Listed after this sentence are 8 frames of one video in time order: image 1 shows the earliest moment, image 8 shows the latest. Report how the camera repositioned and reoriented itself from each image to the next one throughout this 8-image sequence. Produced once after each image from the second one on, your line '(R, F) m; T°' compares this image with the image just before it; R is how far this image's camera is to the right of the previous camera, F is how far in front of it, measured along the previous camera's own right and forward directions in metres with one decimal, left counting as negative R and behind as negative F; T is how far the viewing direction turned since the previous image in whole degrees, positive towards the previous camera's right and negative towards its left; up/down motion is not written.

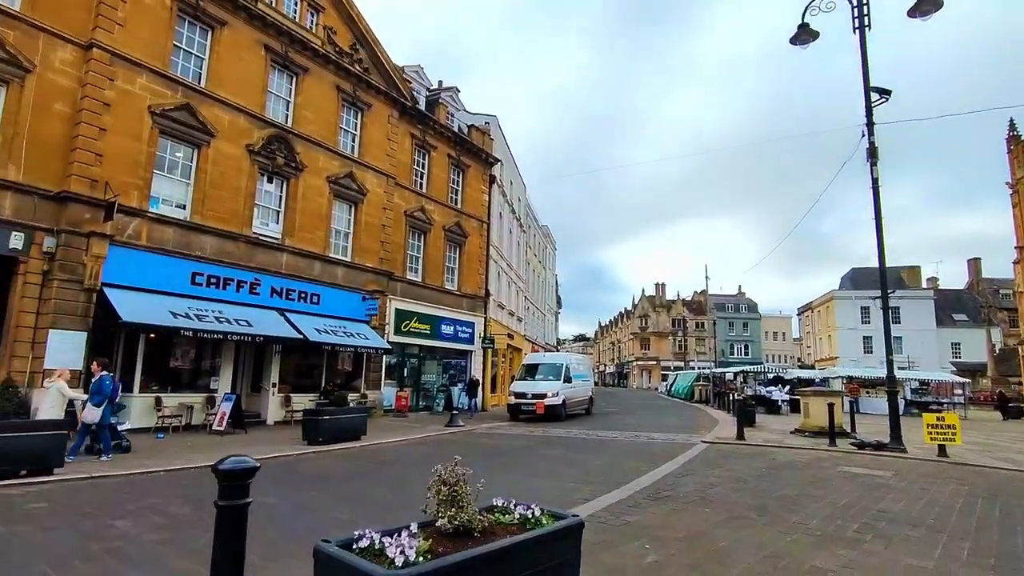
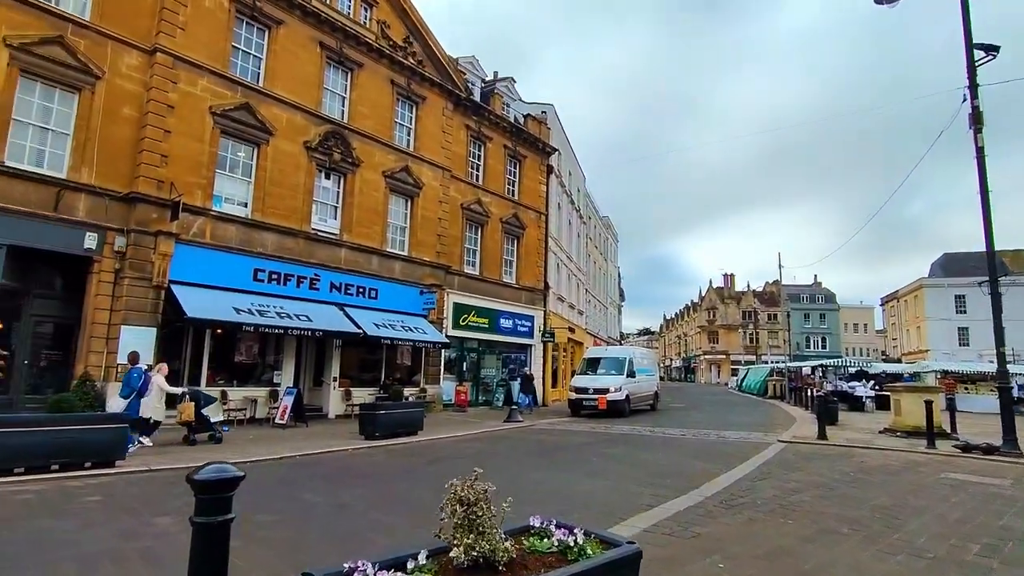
(+0.1, +0.6) m; -6°
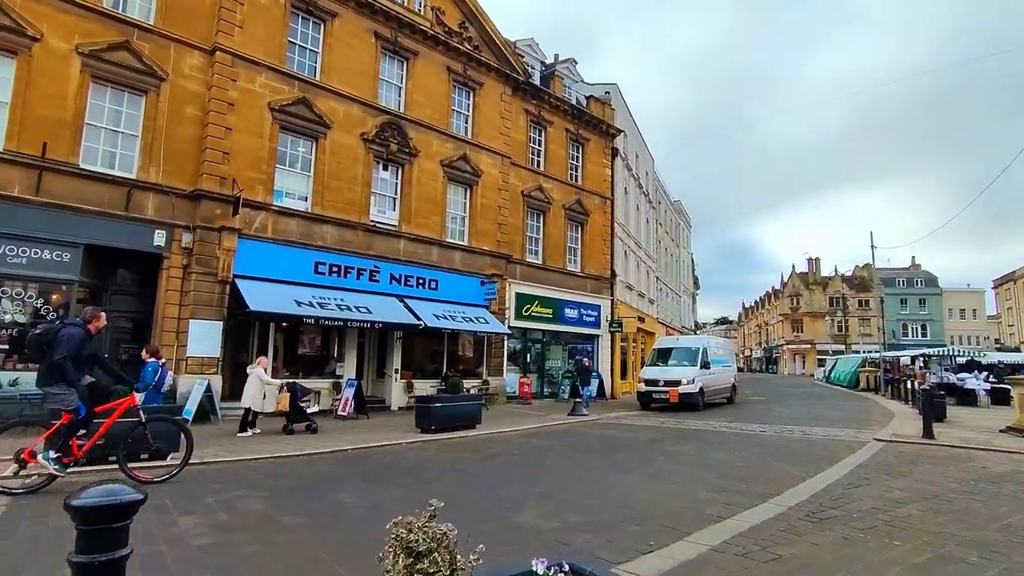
(+0.3, +0.7) m; -7°
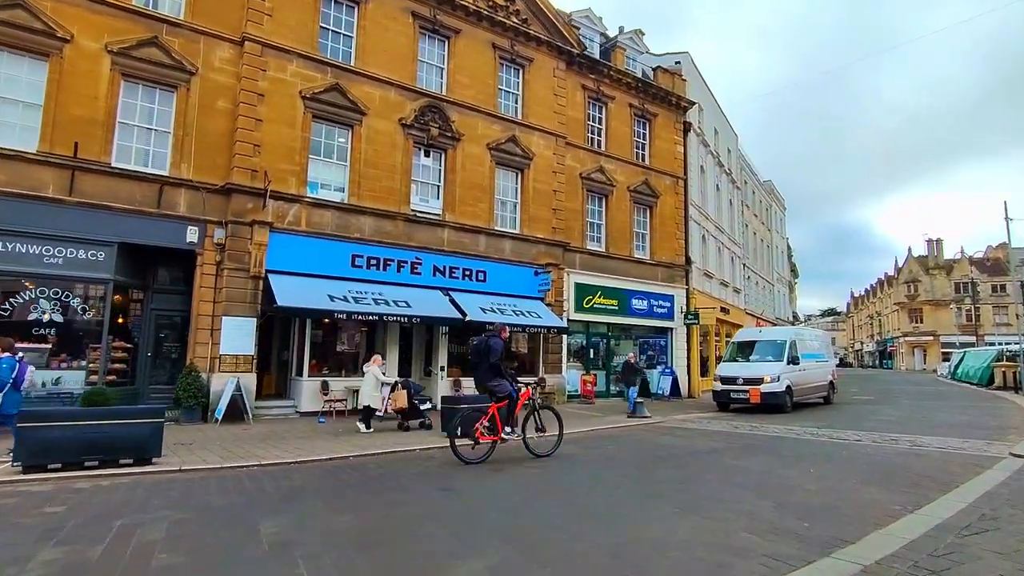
(+1.1, +1.5) m; -9°
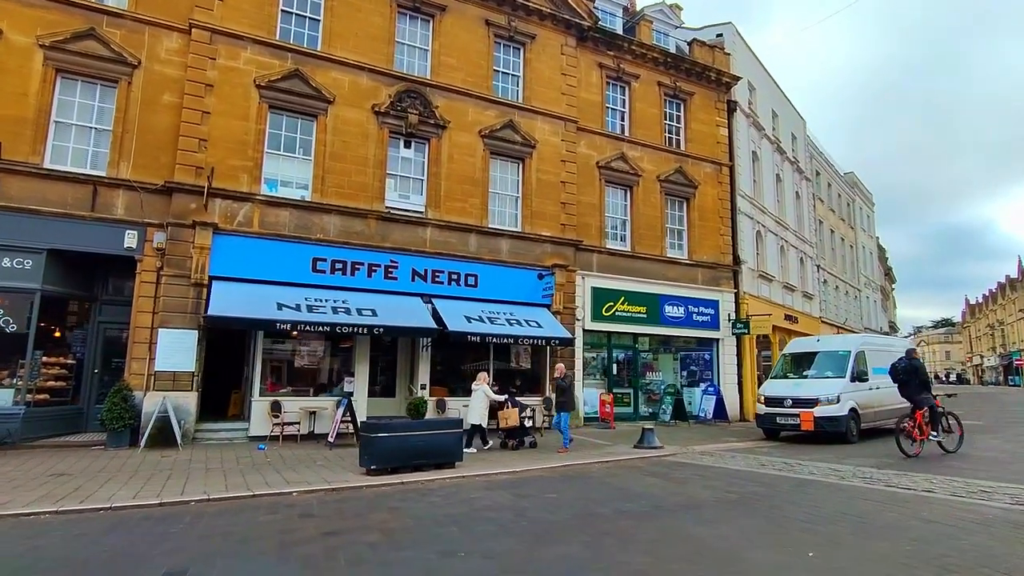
(+2.3, +2.6) m; -8°
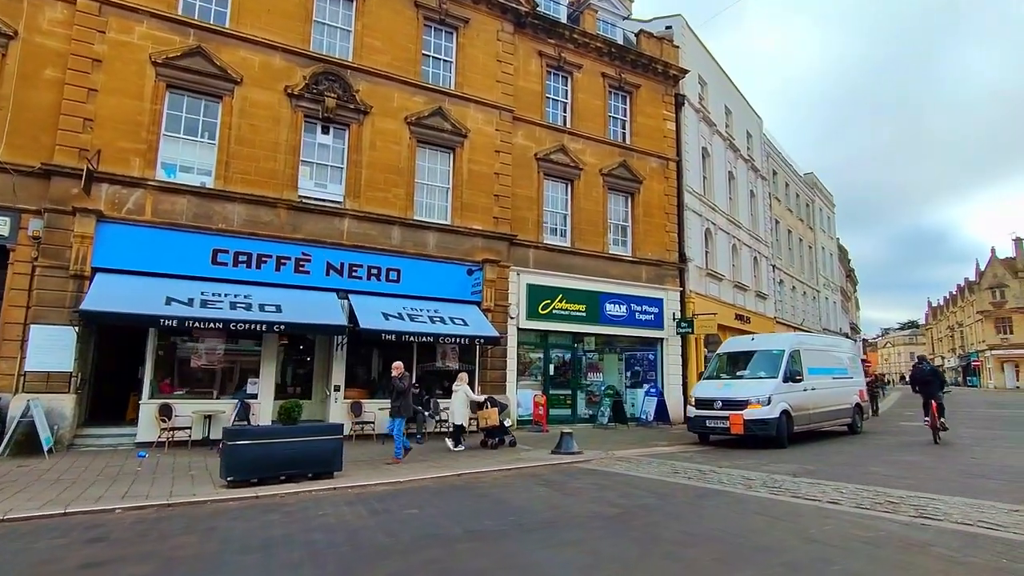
(+1.4, +0.8) m; +2°
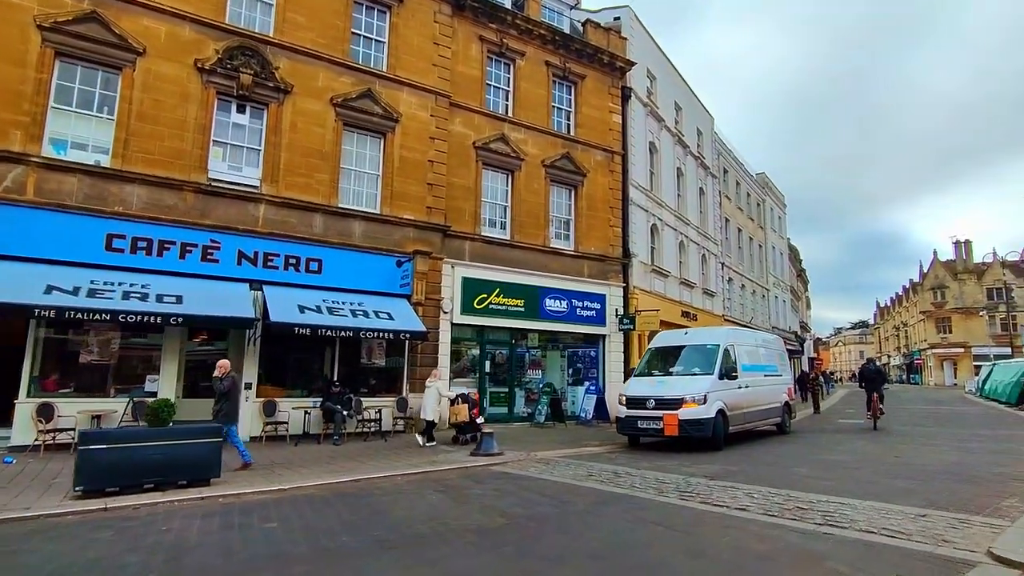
(+0.9, +0.6) m; +3°
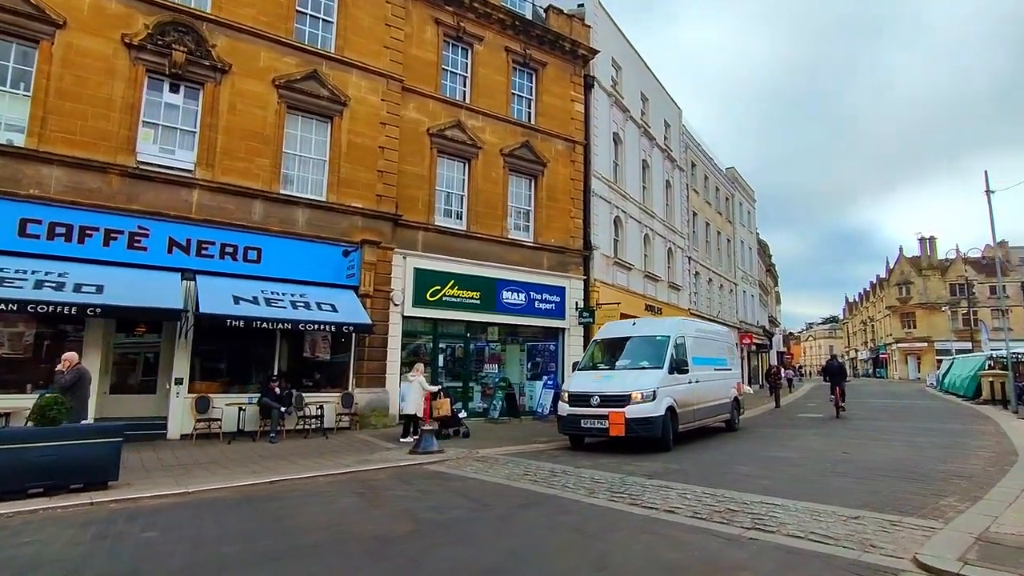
(+0.7, +0.4) m; +2°
